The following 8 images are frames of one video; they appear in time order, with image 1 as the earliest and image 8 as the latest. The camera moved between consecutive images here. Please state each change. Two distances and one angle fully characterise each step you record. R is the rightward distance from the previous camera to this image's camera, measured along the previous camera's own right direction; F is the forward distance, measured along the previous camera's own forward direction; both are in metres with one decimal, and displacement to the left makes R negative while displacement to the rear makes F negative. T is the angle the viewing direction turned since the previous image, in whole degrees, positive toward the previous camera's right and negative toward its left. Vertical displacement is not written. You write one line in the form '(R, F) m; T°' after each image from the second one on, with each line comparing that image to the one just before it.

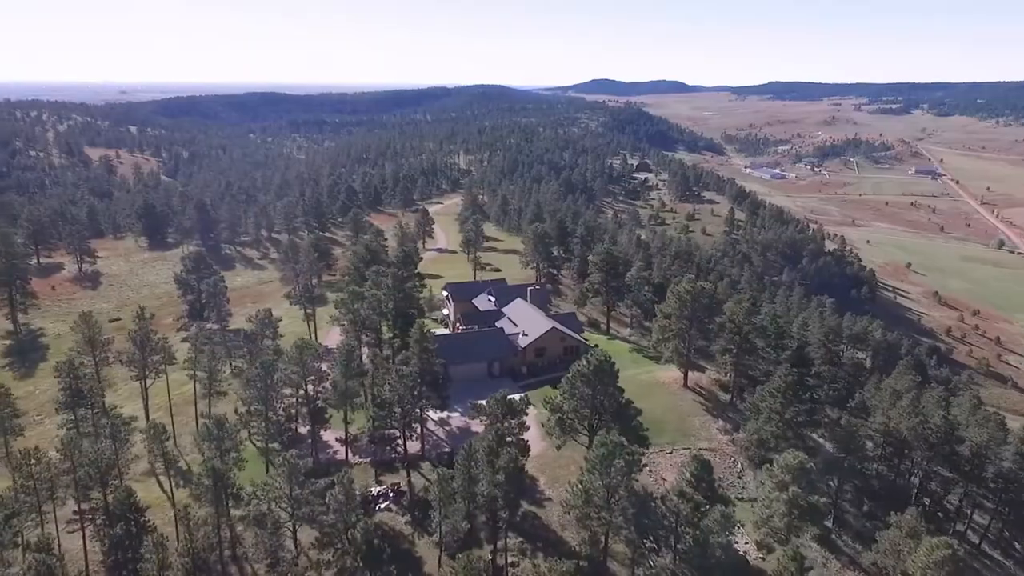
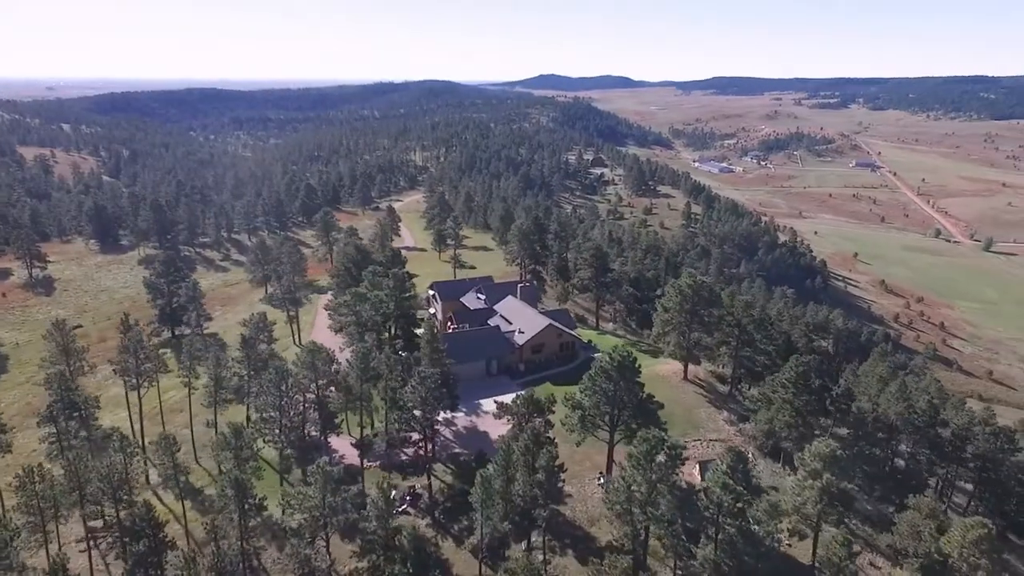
(-4.1, +0.3) m; +4°
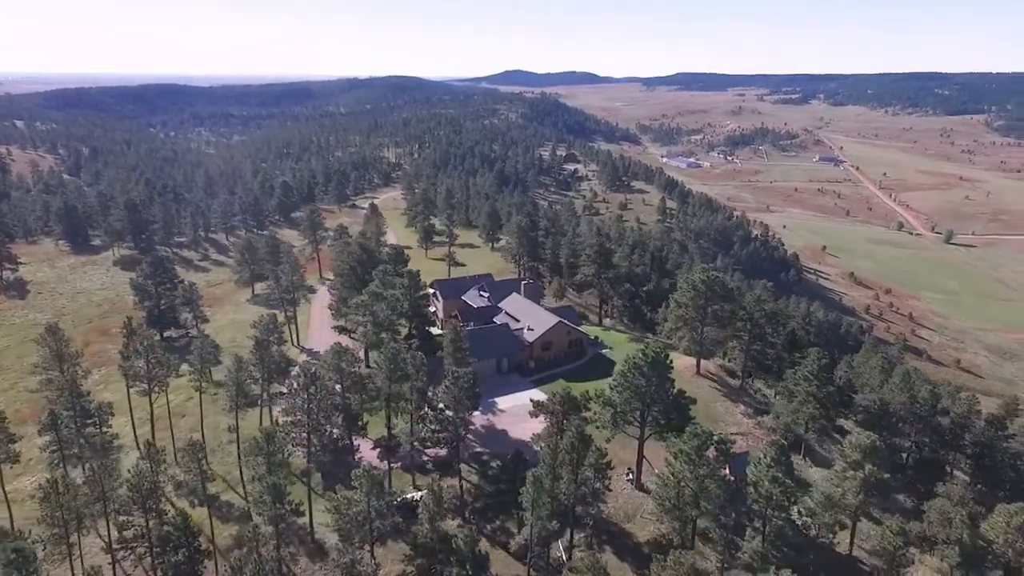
(-3.8, +0.3) m; +3°
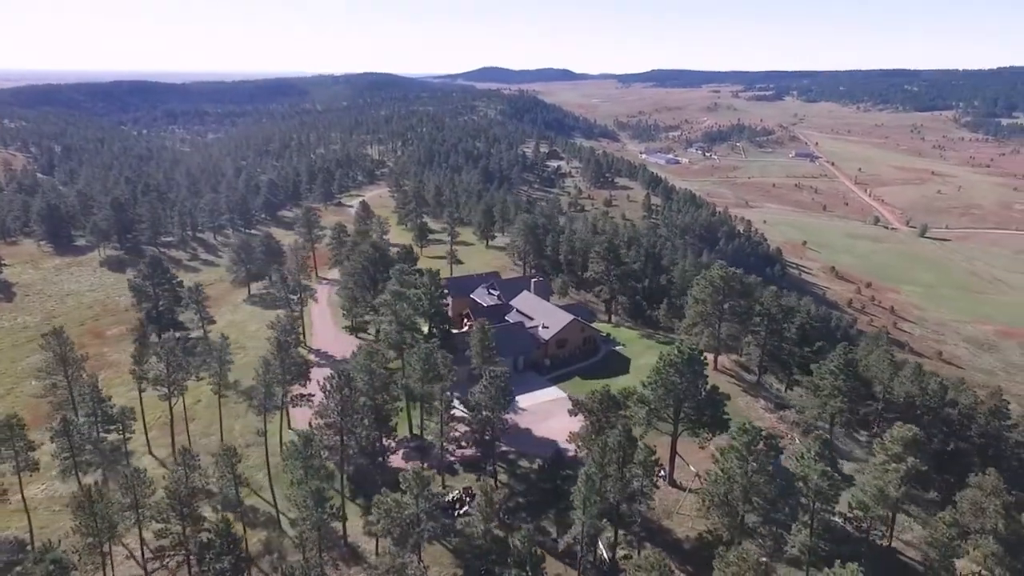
(-3.4, +0.2) m; +2°
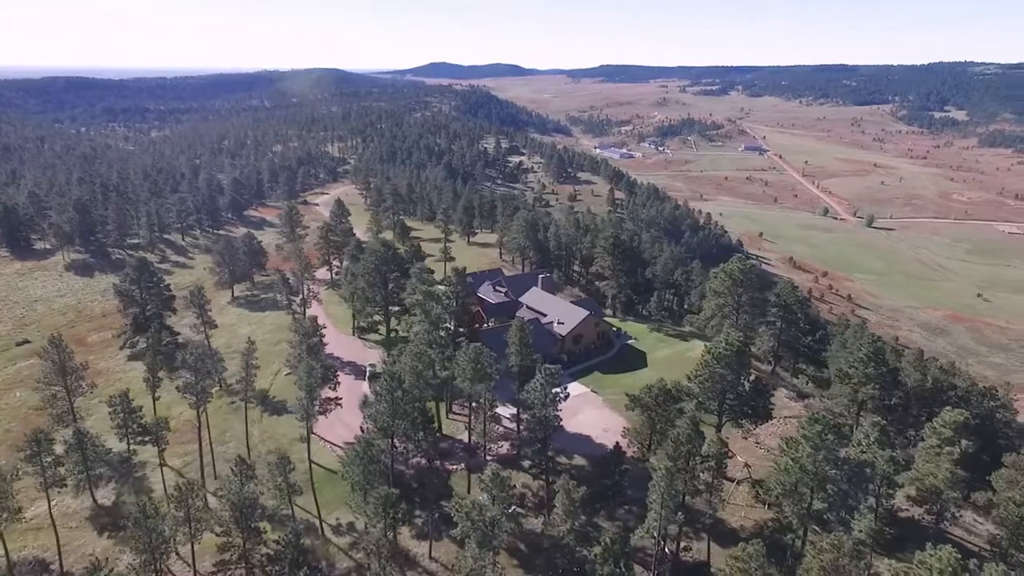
(-5.8, +0.3) m; +4°
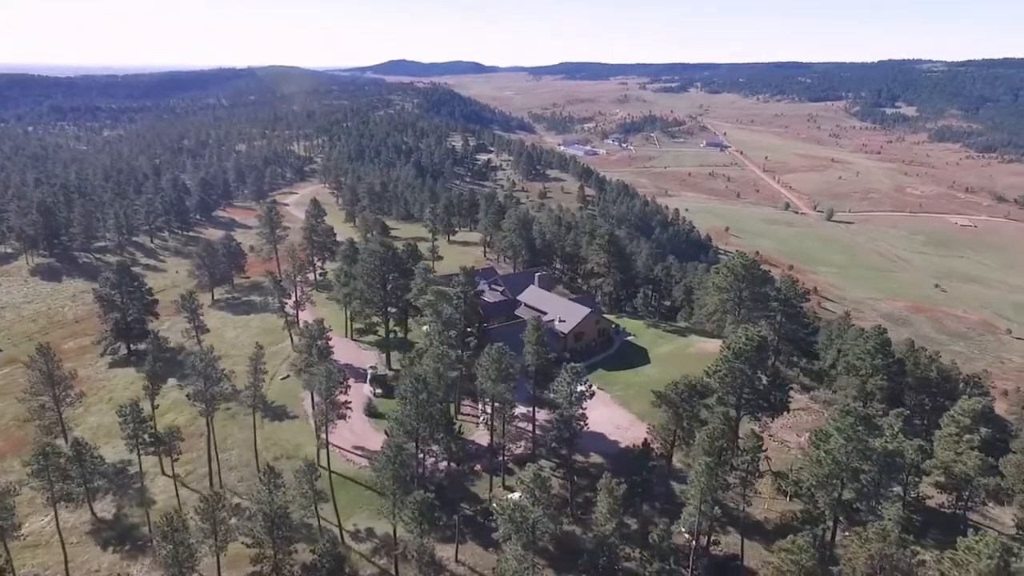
(-3.5, +0.4) m; +3°
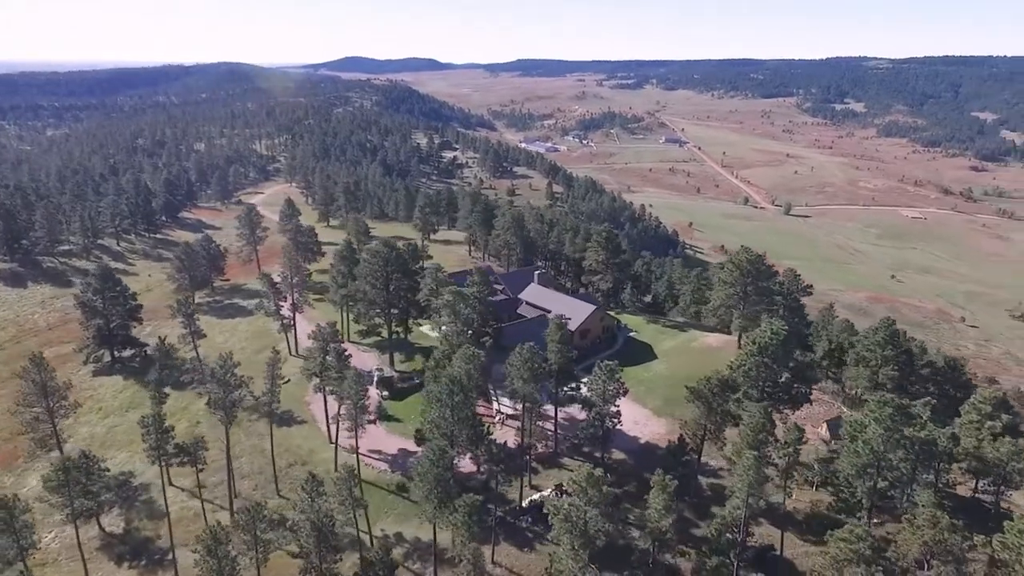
(-4.2, +0.3) m; +3°
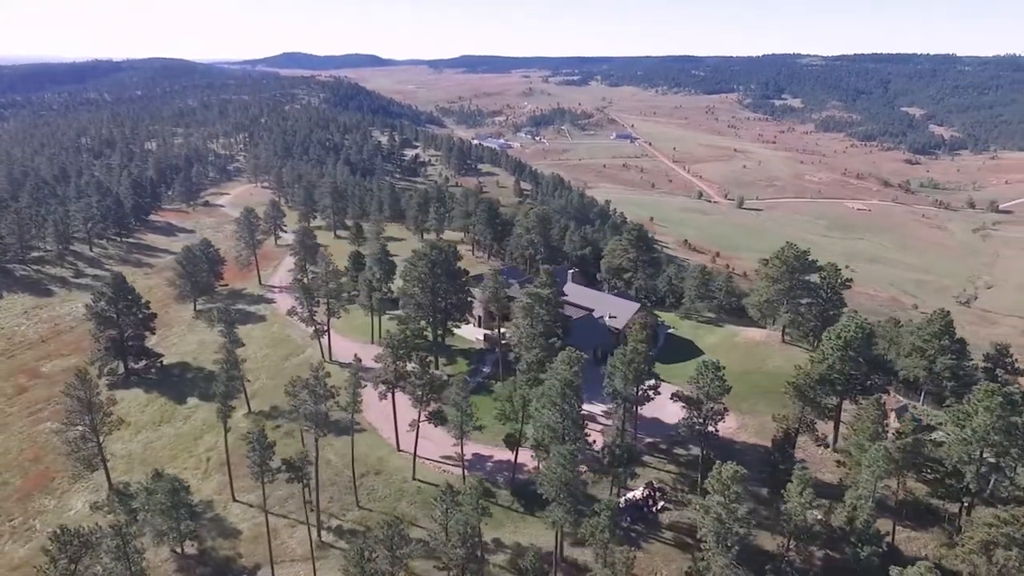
(-9.2, +0.5) m; +4°
